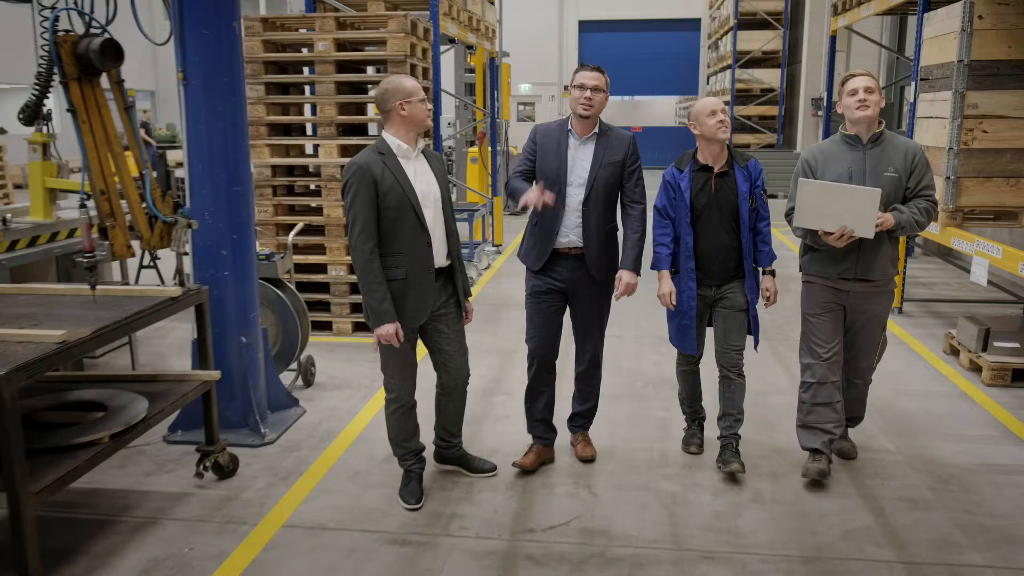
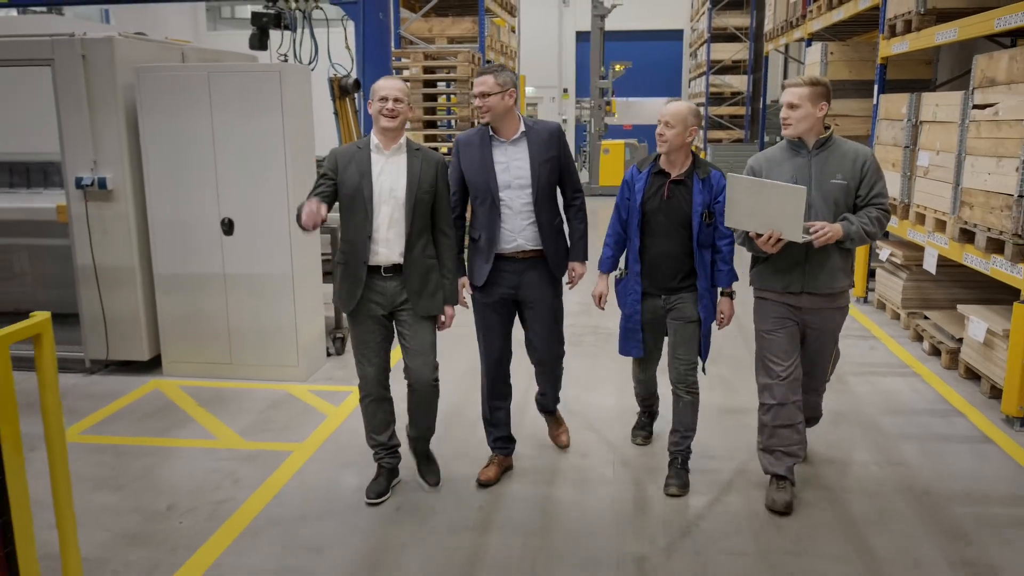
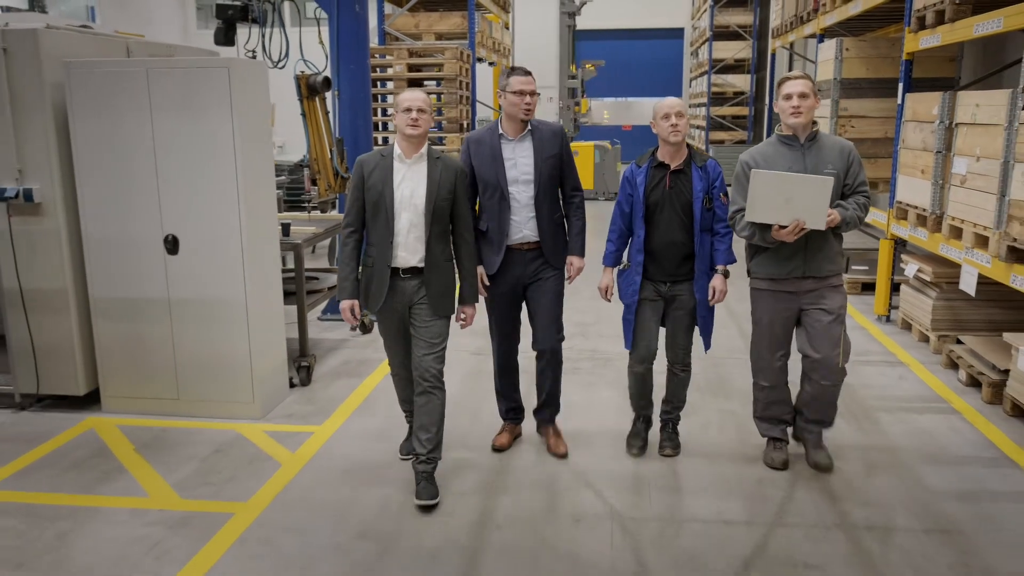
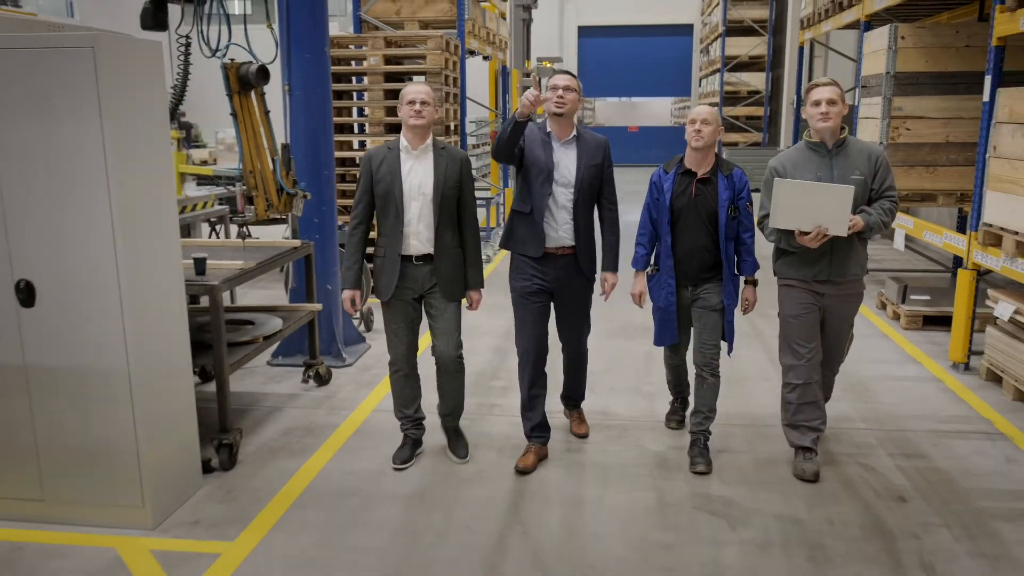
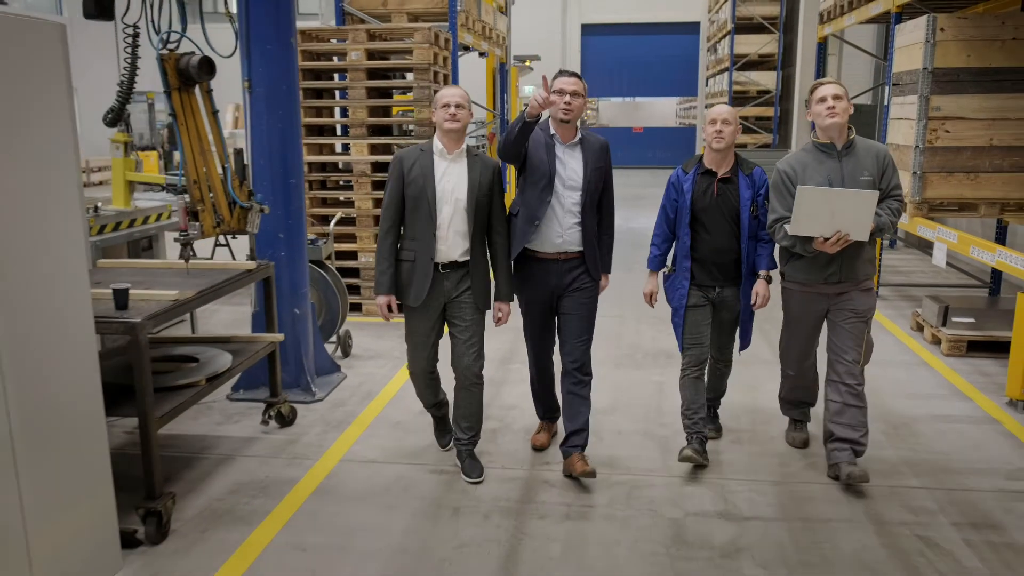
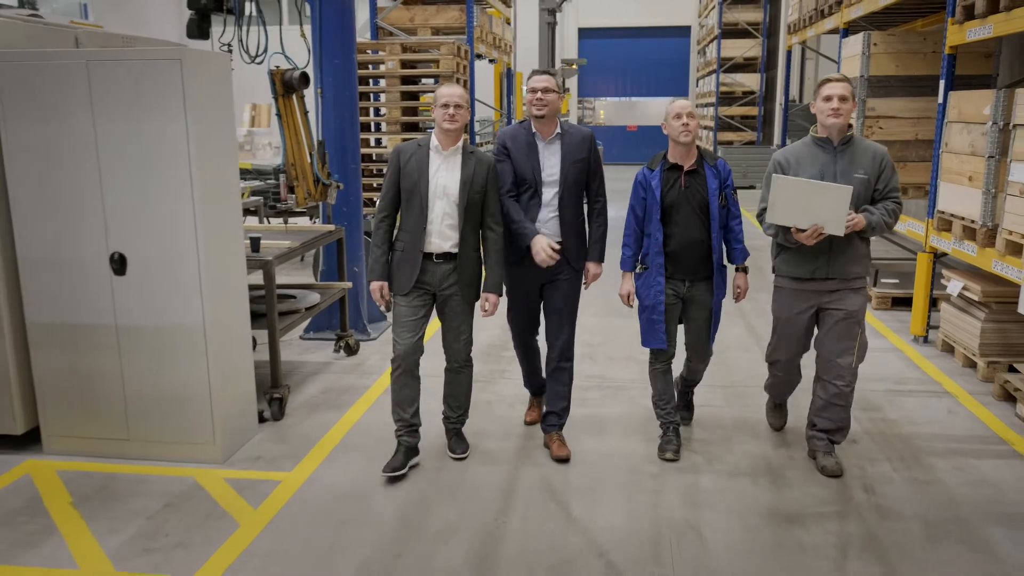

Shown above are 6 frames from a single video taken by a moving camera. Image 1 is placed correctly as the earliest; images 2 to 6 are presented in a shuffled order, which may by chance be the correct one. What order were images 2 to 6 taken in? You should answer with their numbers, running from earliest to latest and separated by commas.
5, 4, 6, 3, 2
